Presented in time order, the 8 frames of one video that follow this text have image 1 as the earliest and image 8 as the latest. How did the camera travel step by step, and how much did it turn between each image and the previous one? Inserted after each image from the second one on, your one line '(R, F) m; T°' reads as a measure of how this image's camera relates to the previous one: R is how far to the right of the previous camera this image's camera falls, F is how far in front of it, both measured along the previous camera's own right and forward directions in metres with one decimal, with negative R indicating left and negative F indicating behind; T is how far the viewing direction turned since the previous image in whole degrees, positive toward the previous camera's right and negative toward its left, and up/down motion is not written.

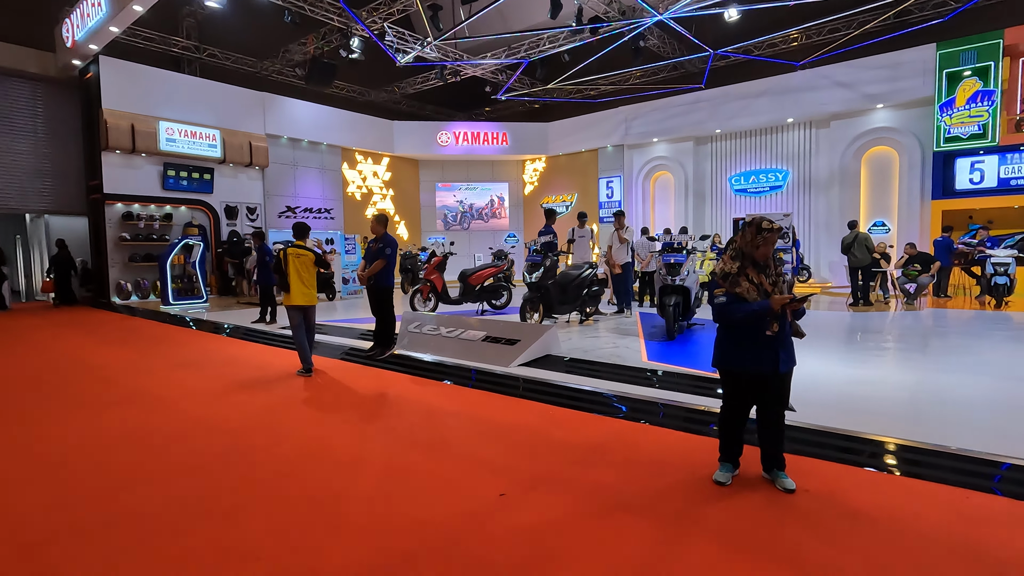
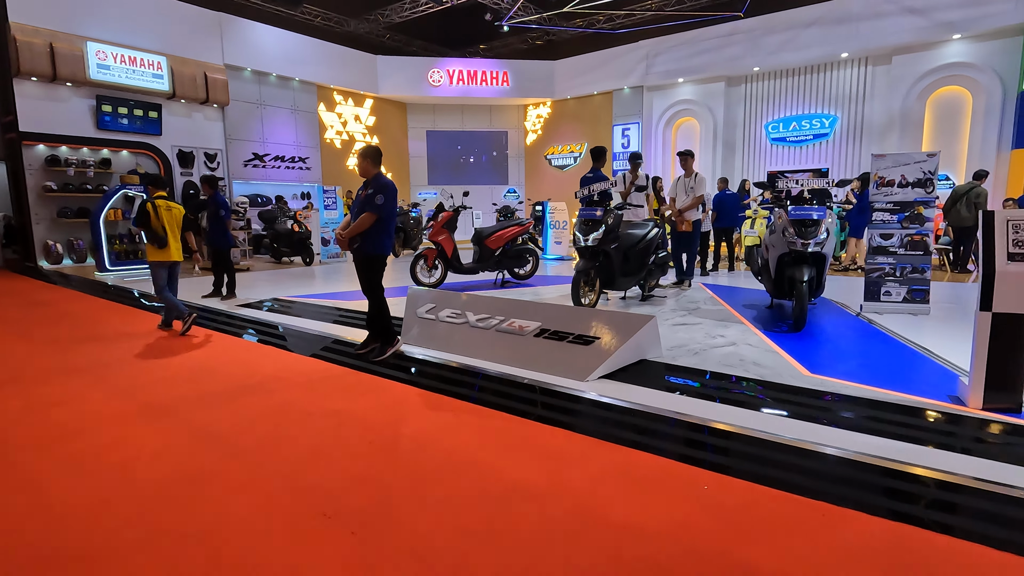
(-0.5, +1.7) m; +2°
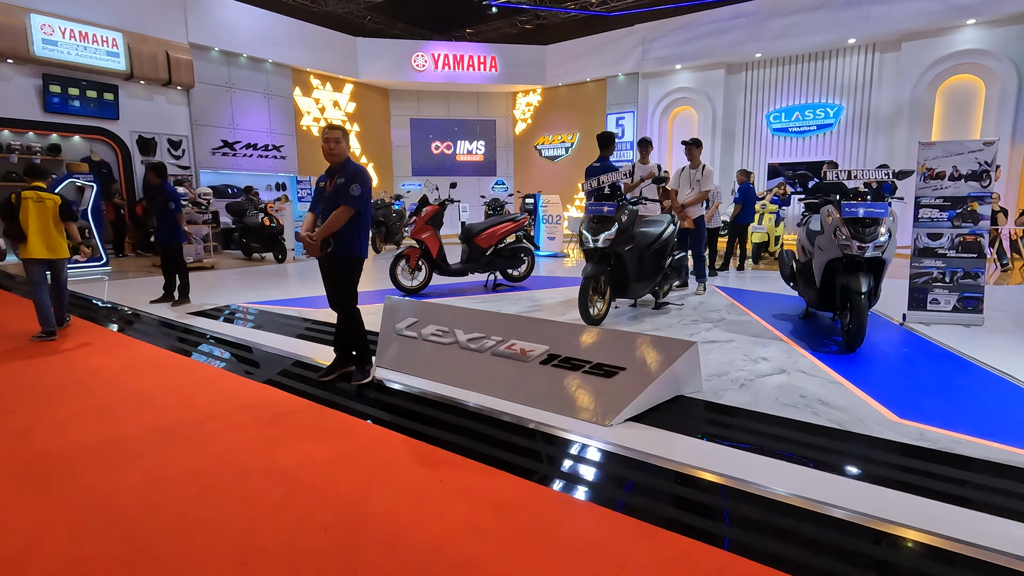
(-0.1, +0.7) m; +2°
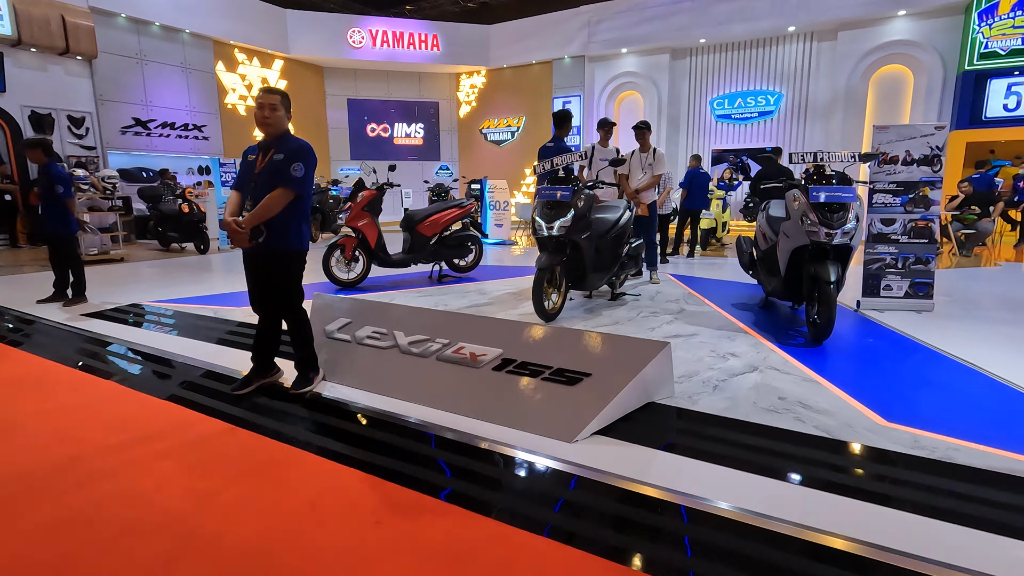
(0.0, +0.3) m; +6°
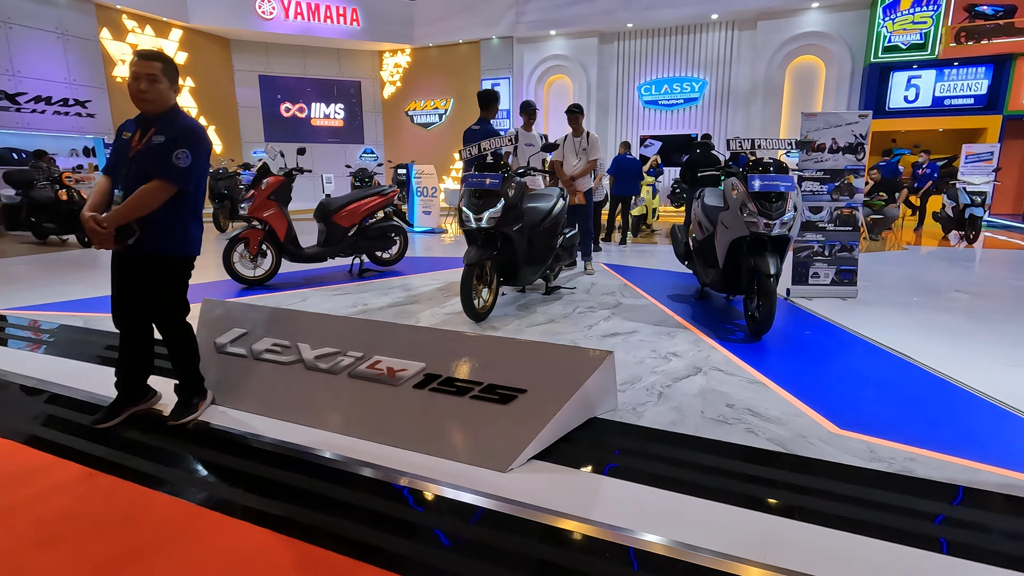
(0.0, +0.3) m; +7°
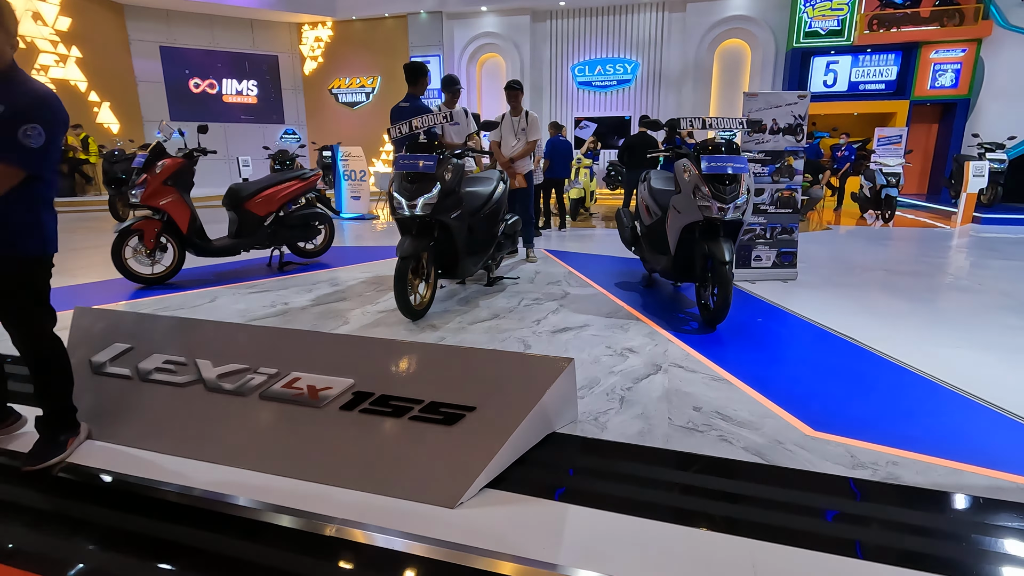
(0.0, +0.3) m; +7°
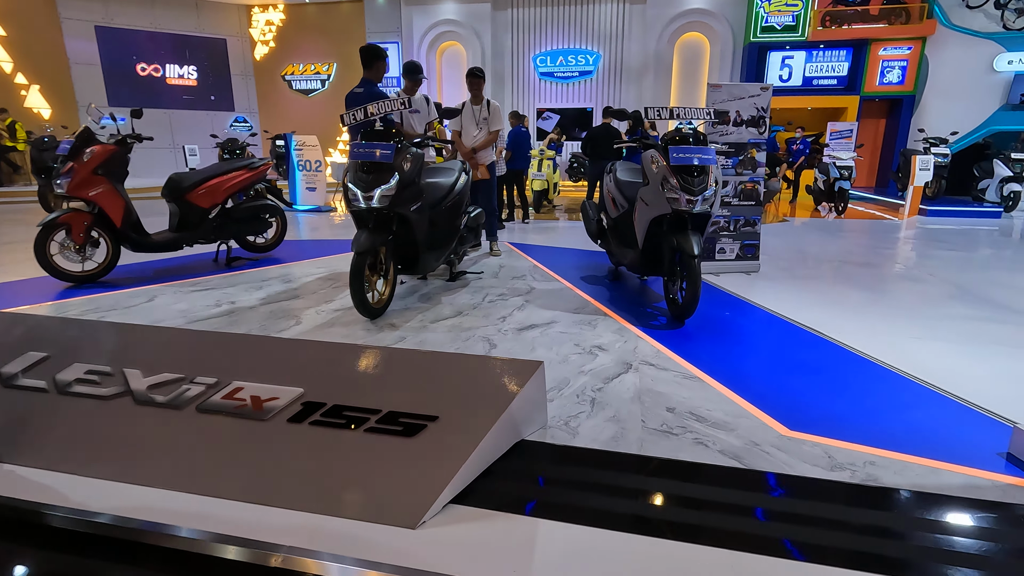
(0.0, +0.1) m; +4°
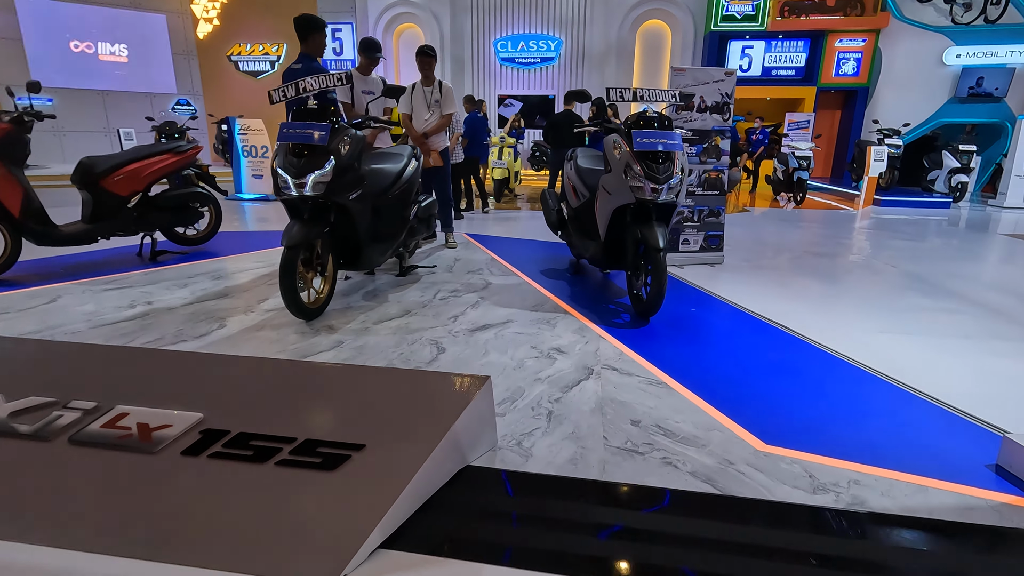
(+0.1, +0.2) m; +4°
